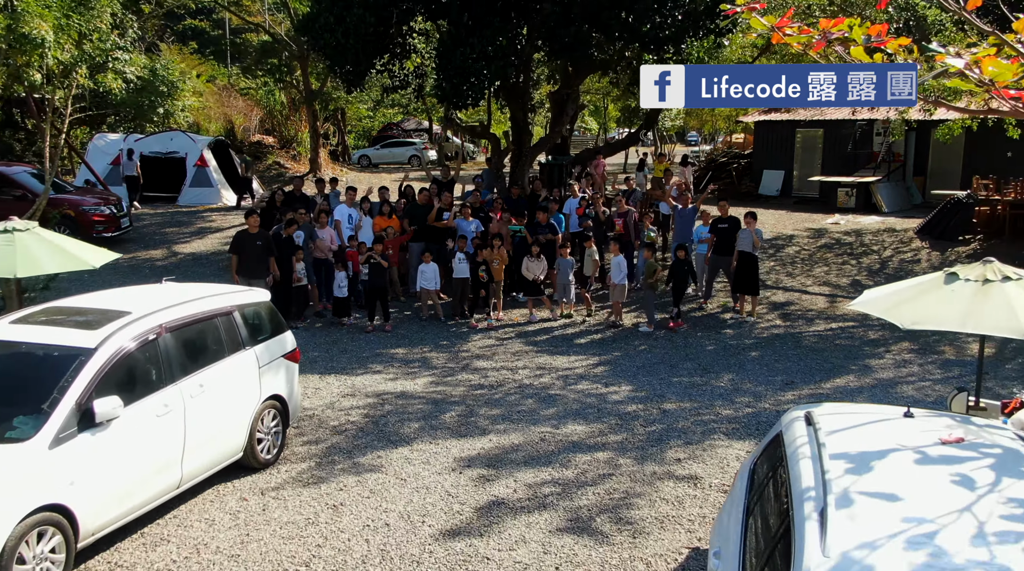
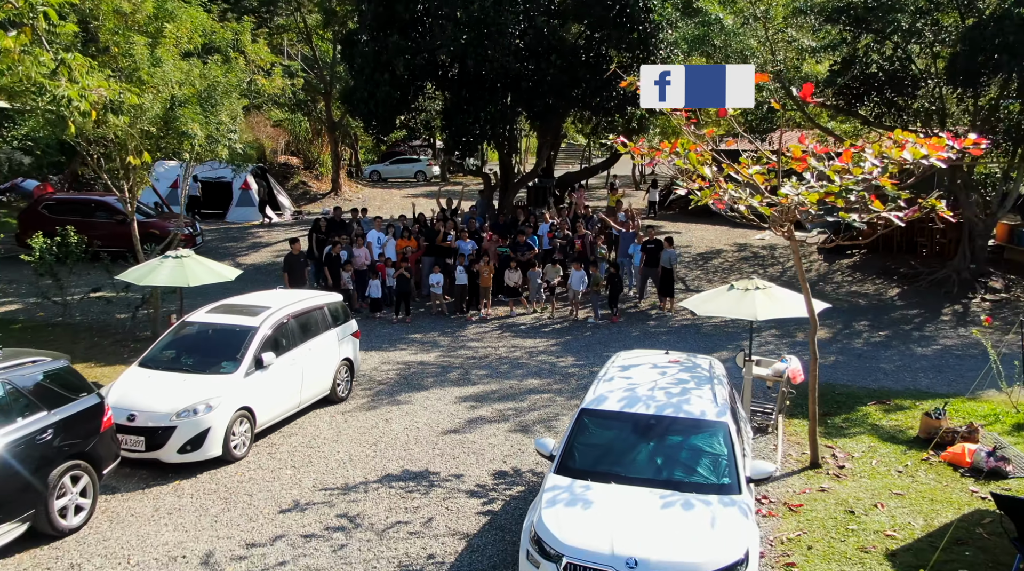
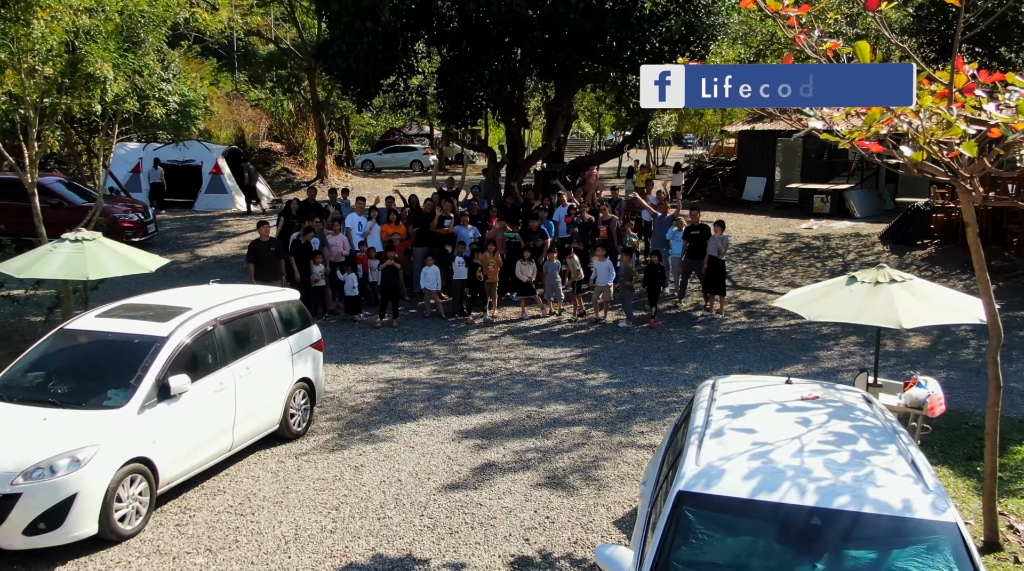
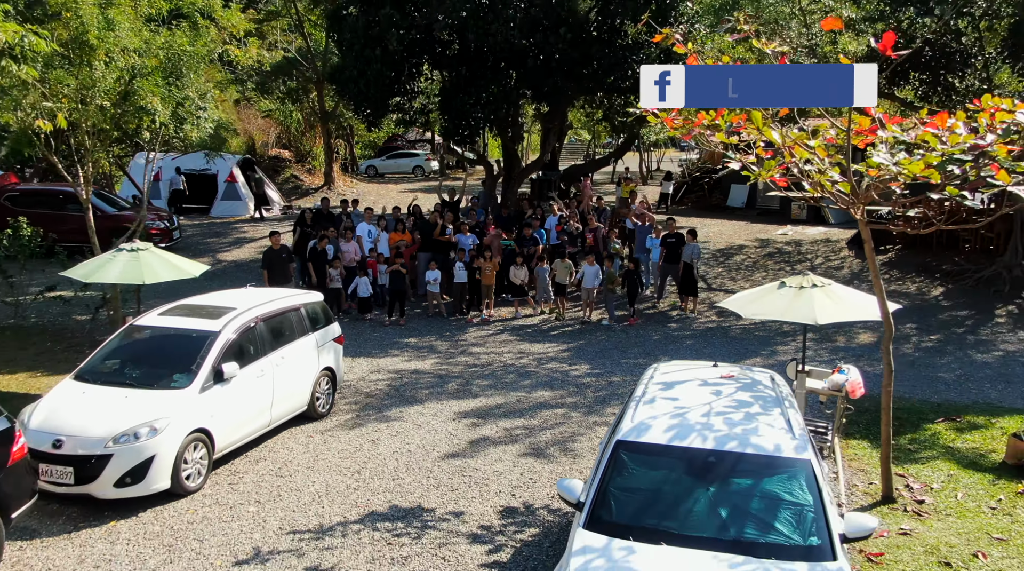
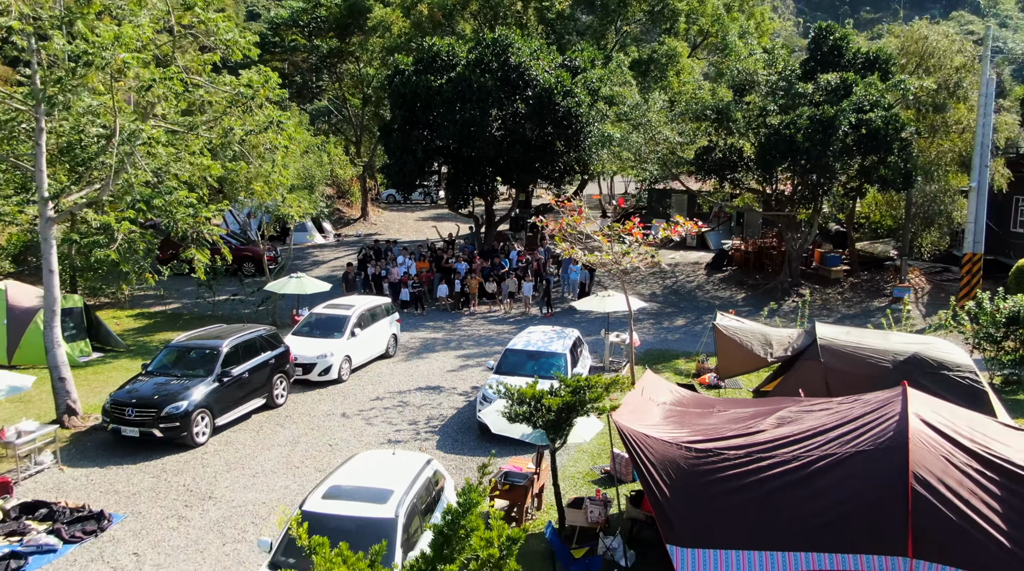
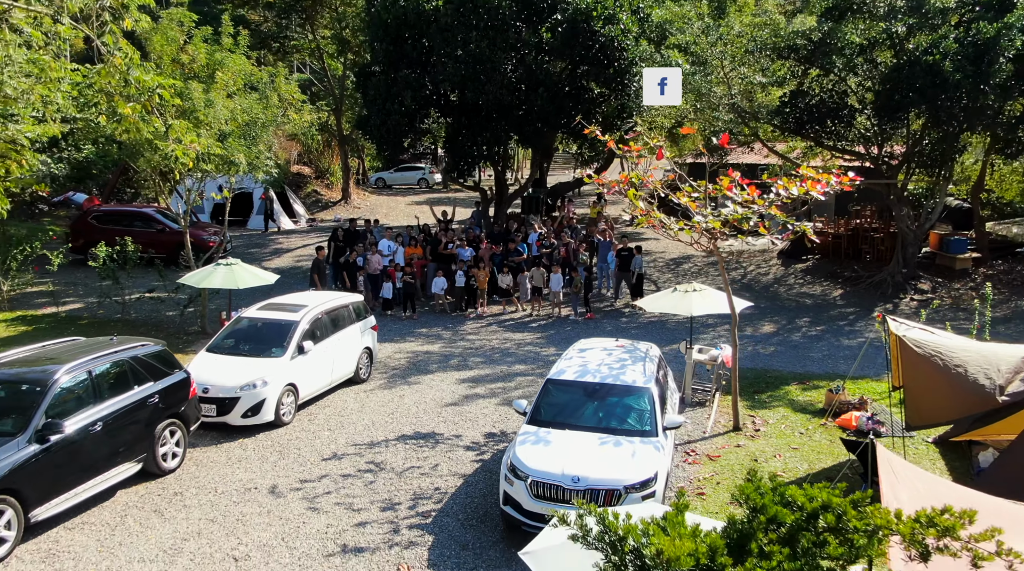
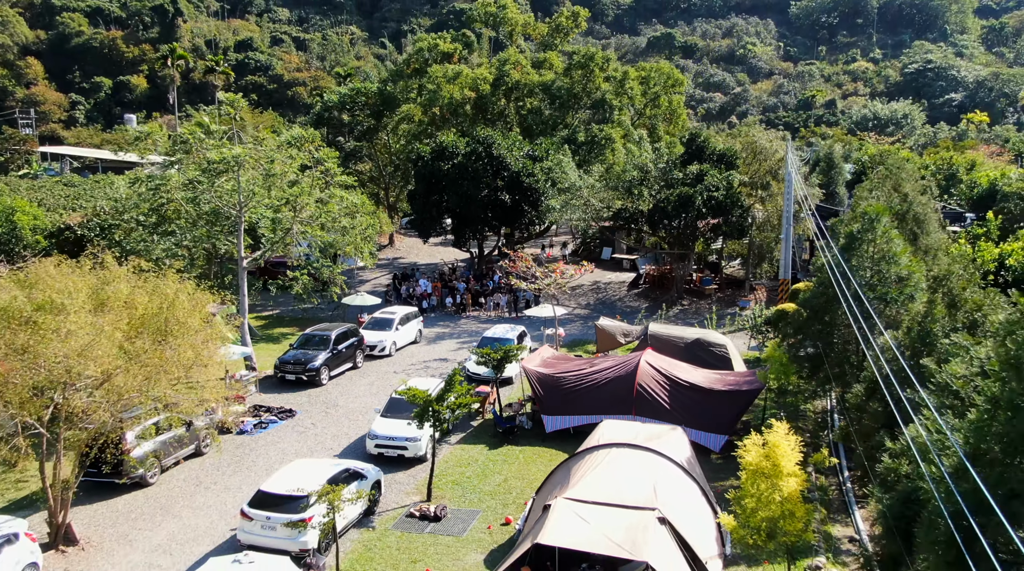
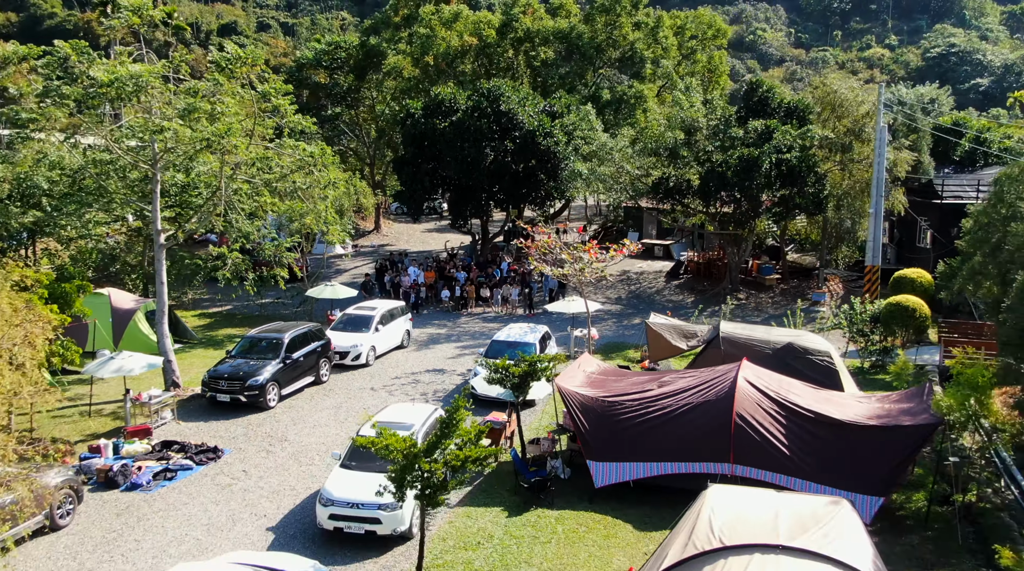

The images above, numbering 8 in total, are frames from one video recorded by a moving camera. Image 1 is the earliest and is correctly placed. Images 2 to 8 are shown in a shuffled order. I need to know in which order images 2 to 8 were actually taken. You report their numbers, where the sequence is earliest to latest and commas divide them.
3, 4, 2, 6, 5, 8, 7
